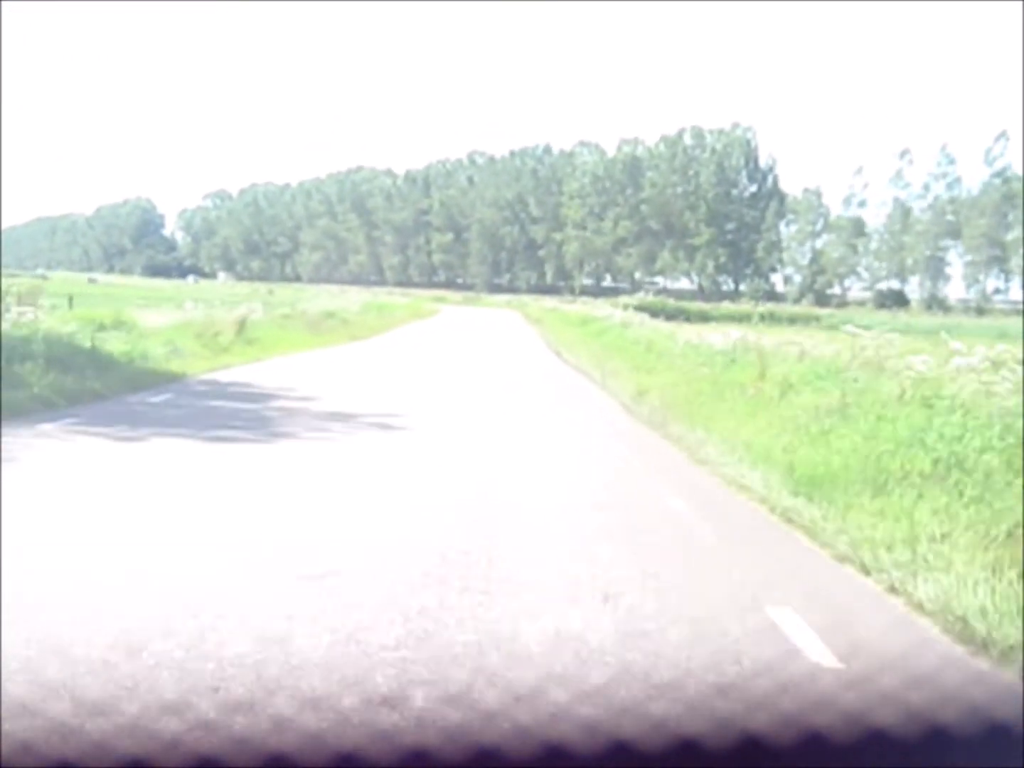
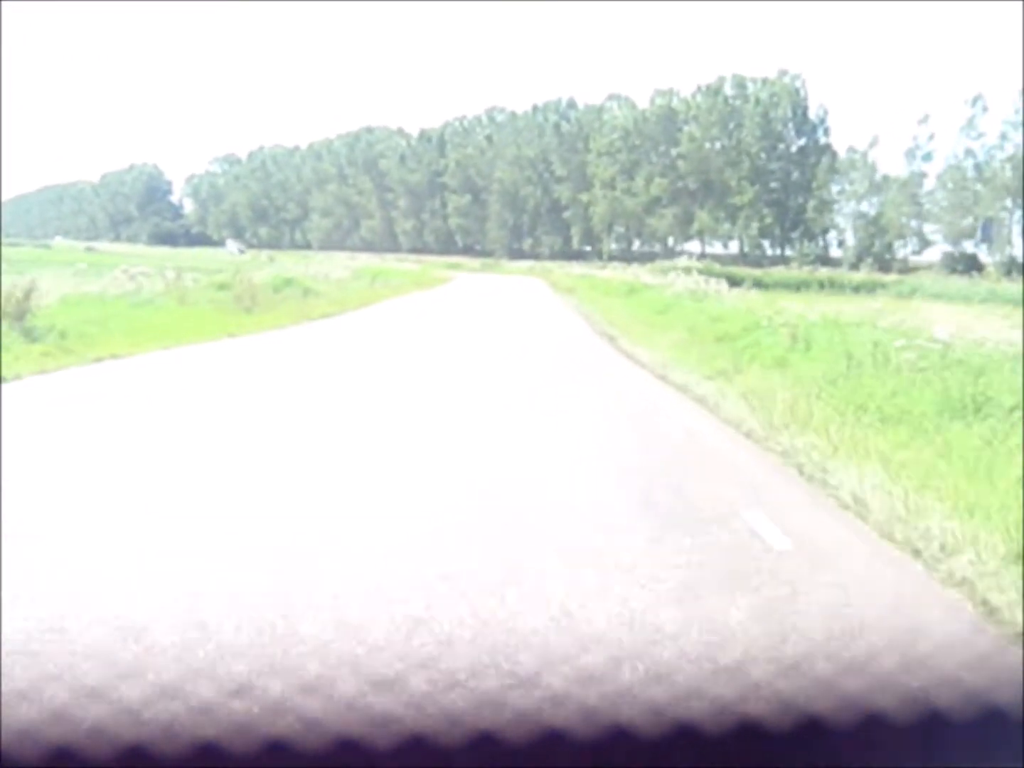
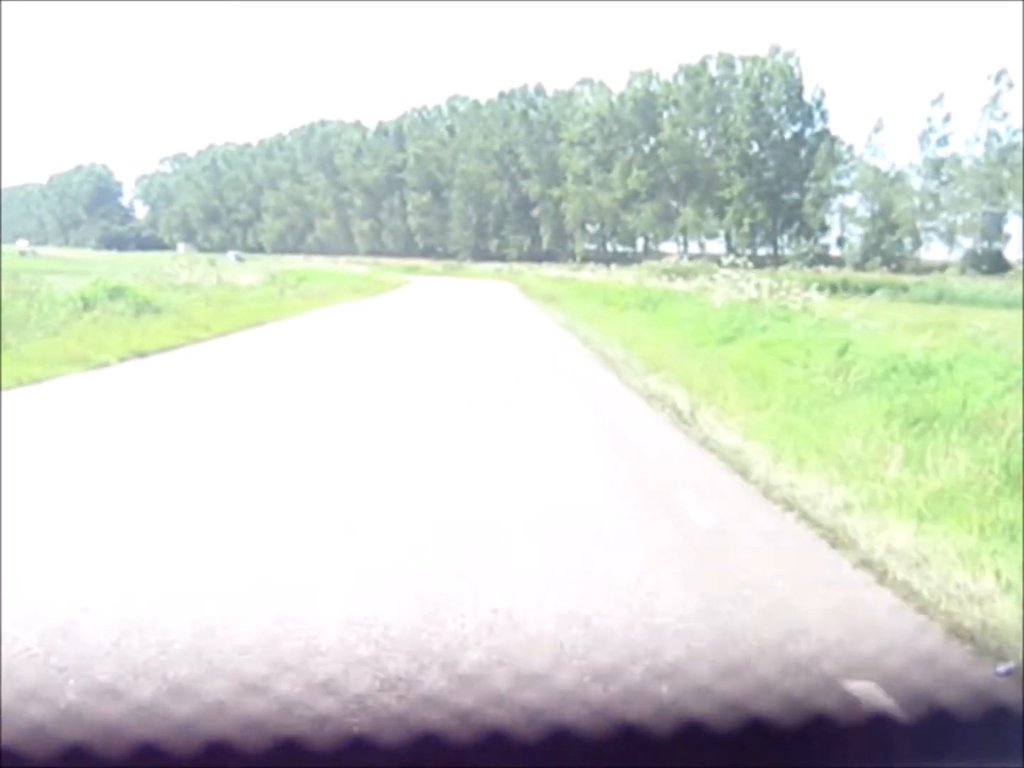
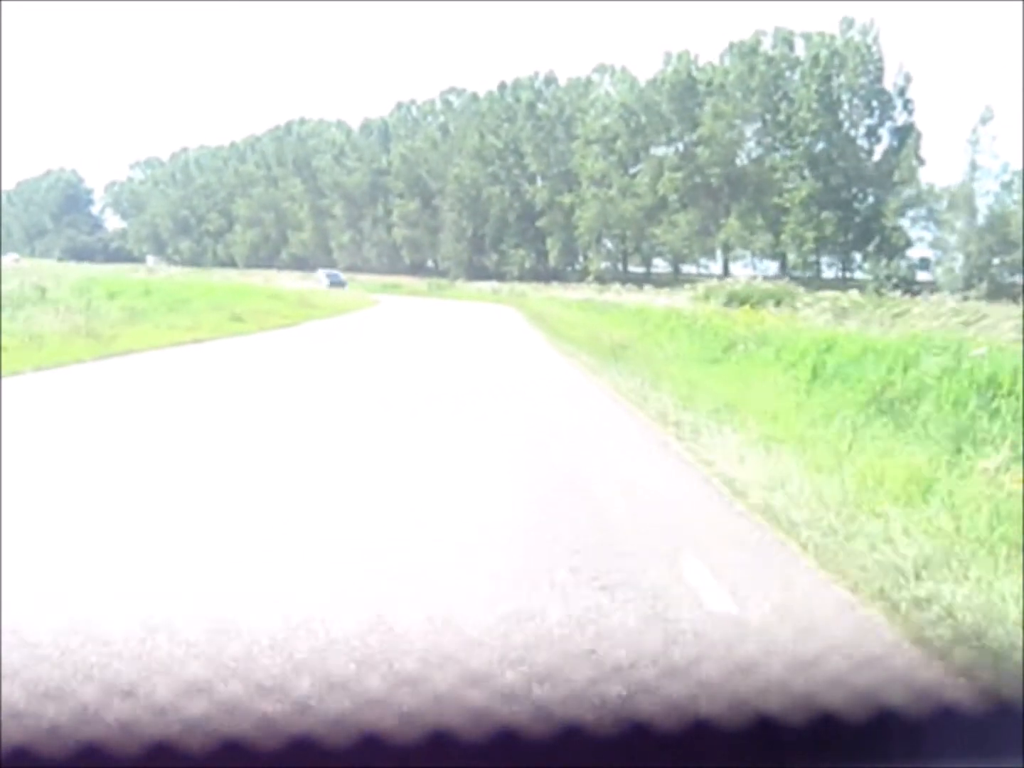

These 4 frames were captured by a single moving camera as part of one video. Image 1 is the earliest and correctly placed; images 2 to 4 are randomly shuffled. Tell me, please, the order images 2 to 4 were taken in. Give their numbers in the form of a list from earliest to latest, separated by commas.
2, 3, 4
